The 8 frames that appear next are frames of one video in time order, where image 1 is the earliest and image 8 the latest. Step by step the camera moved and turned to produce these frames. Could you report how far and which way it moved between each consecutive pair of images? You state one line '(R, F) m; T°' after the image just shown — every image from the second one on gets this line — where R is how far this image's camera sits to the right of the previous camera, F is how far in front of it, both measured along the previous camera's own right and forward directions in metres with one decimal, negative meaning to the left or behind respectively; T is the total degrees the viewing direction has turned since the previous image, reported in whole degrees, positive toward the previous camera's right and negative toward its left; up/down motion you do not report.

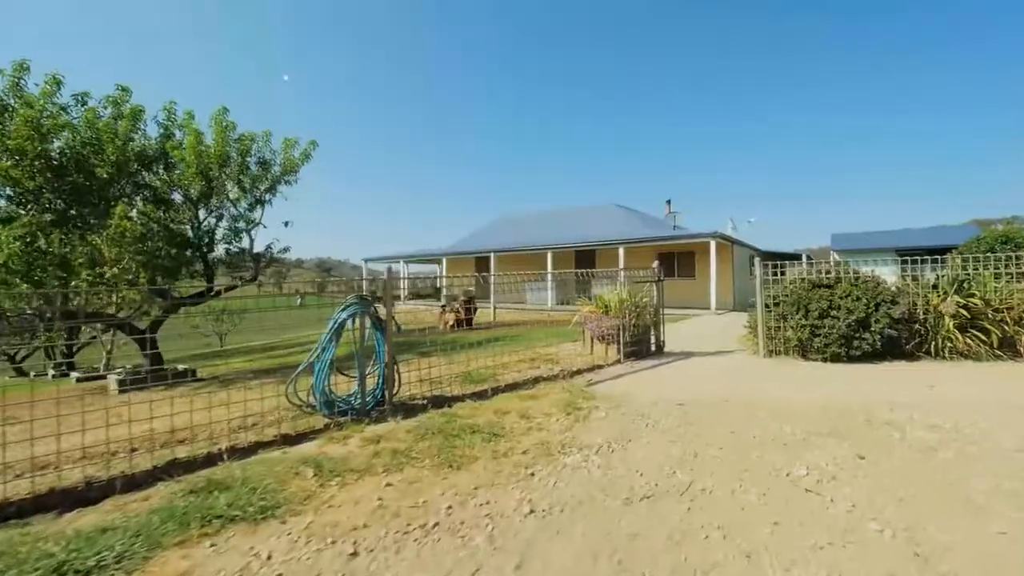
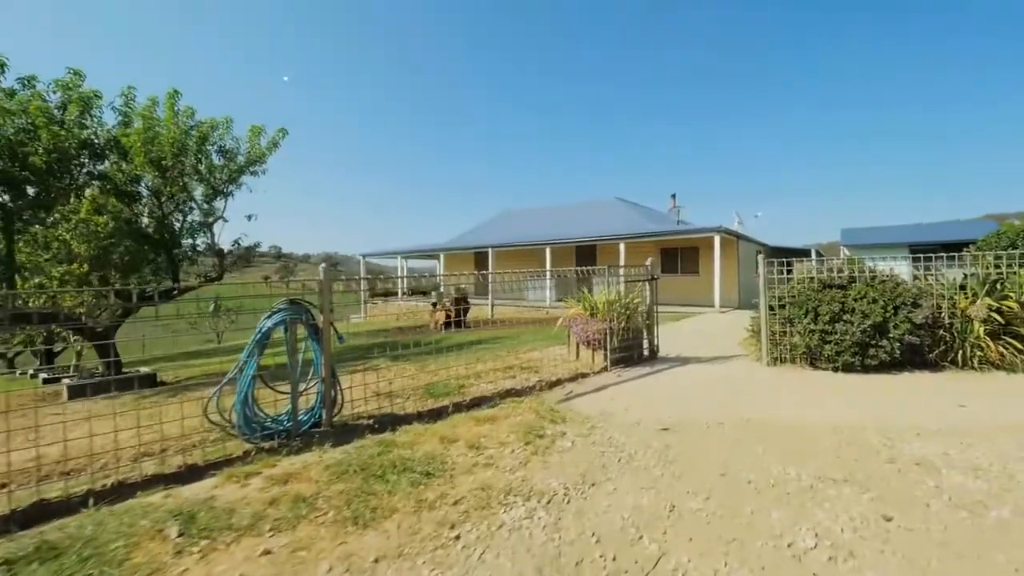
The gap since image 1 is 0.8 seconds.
(+0.4, +0.6) m; -1°
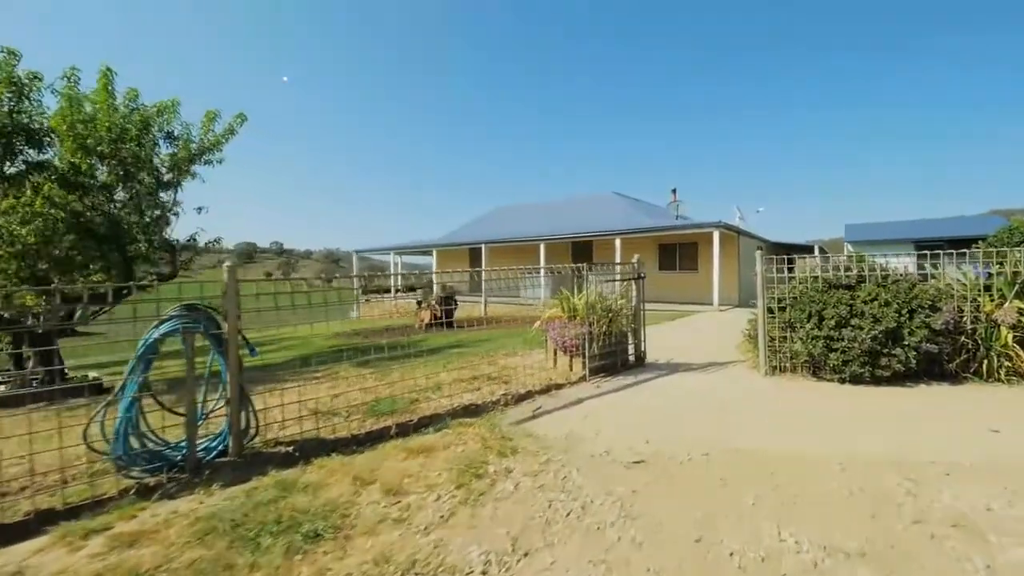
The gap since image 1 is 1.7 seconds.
(+0.4, +0.6) m; 0°
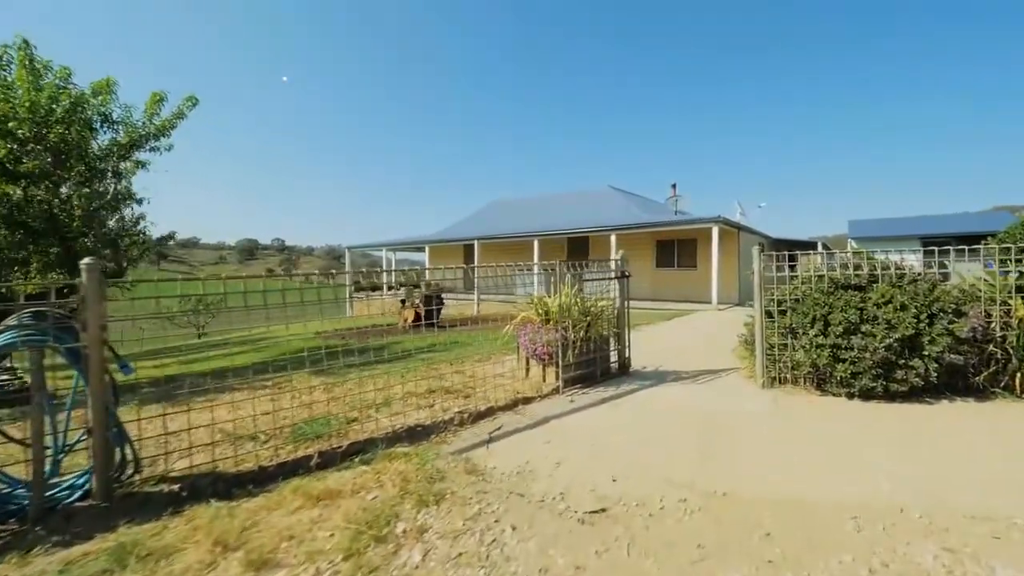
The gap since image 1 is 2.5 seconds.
(+0.4, +0.6) m; 0°
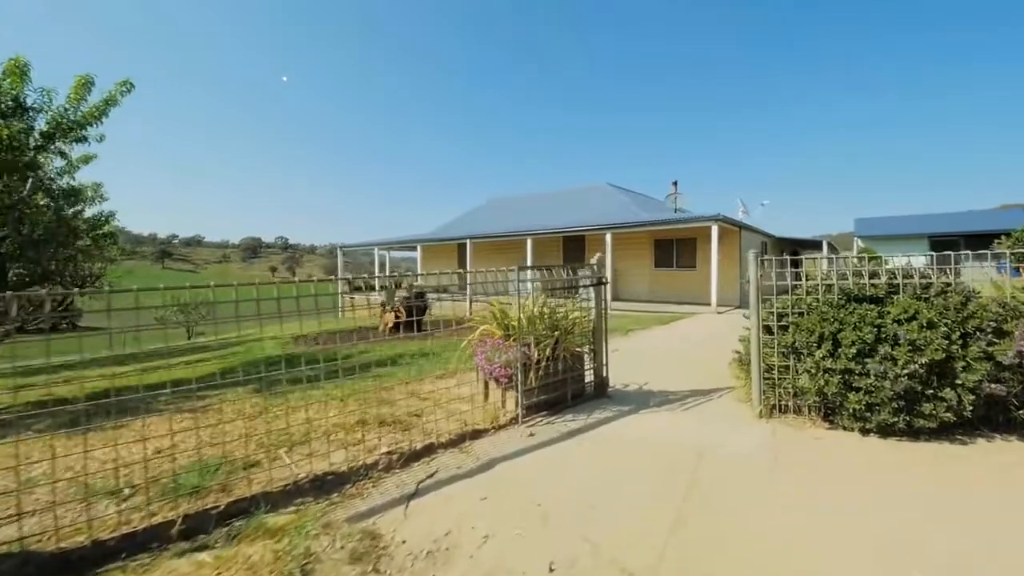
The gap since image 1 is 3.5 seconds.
(+0.5, +0.7) m; 0°
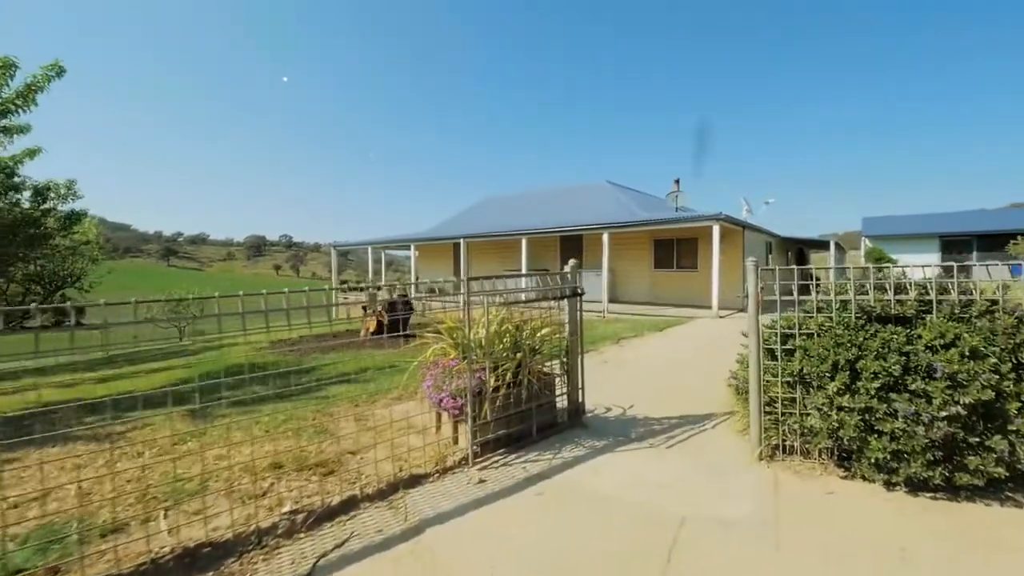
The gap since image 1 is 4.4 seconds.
(+0.4, +0.7) m; 0°
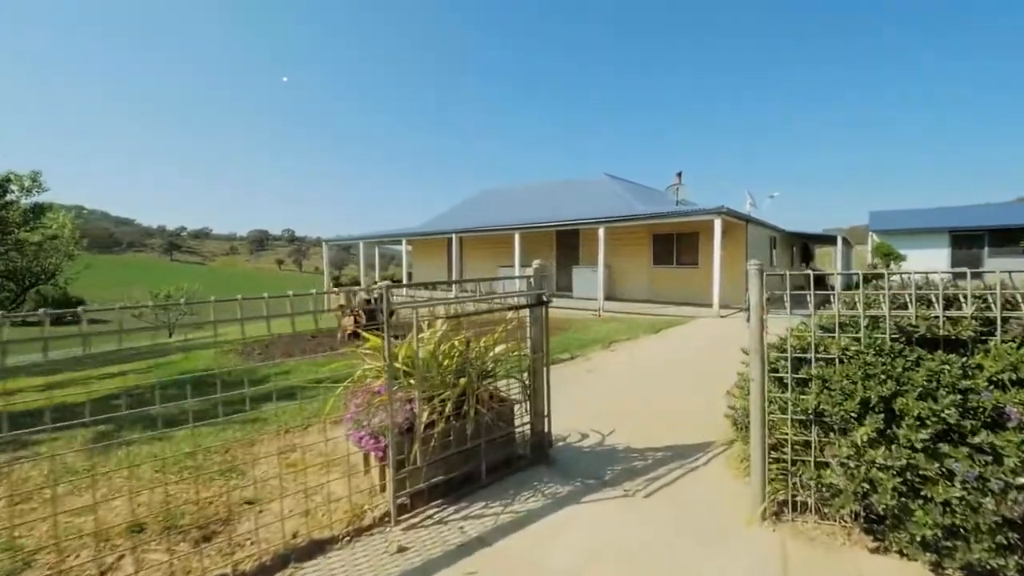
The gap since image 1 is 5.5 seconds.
(+0.4, +0.7) m; 0°
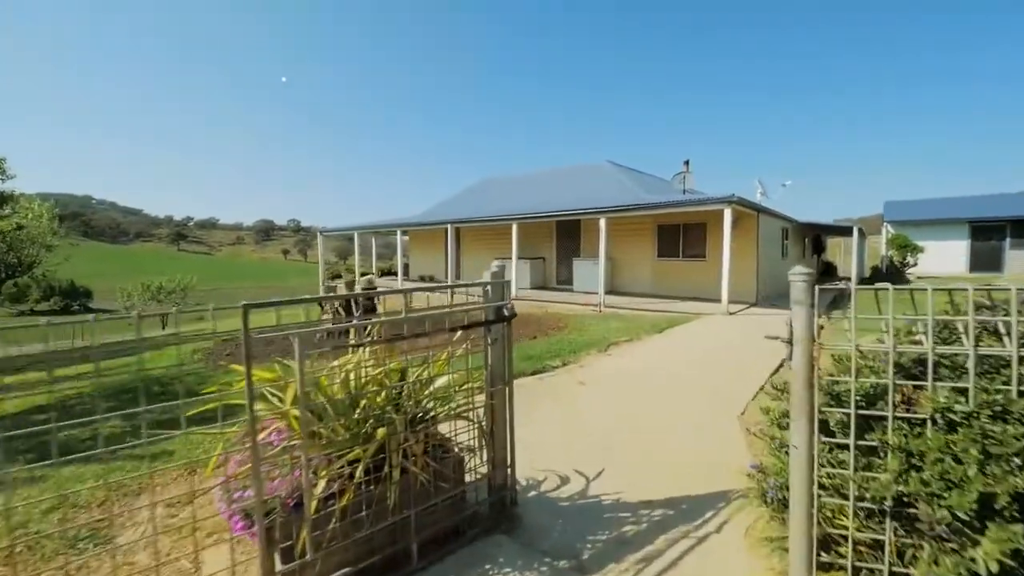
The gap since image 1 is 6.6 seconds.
(+0.3, +0.9) m; -1°
